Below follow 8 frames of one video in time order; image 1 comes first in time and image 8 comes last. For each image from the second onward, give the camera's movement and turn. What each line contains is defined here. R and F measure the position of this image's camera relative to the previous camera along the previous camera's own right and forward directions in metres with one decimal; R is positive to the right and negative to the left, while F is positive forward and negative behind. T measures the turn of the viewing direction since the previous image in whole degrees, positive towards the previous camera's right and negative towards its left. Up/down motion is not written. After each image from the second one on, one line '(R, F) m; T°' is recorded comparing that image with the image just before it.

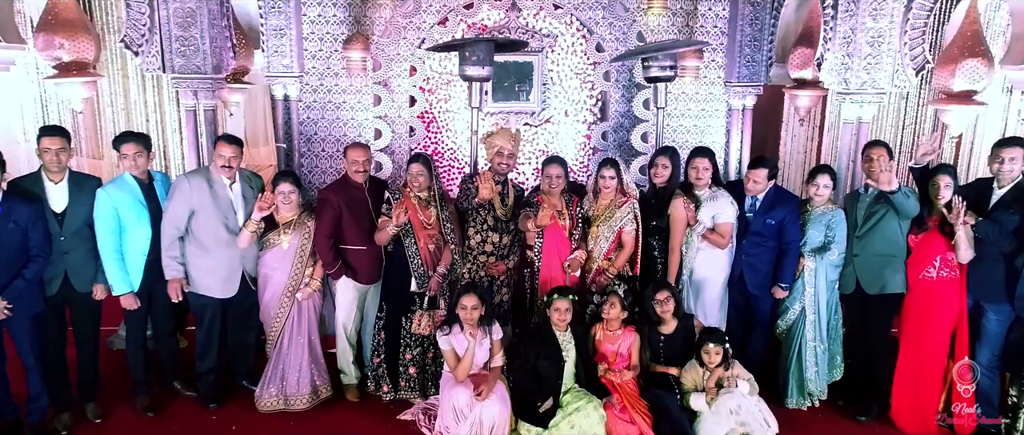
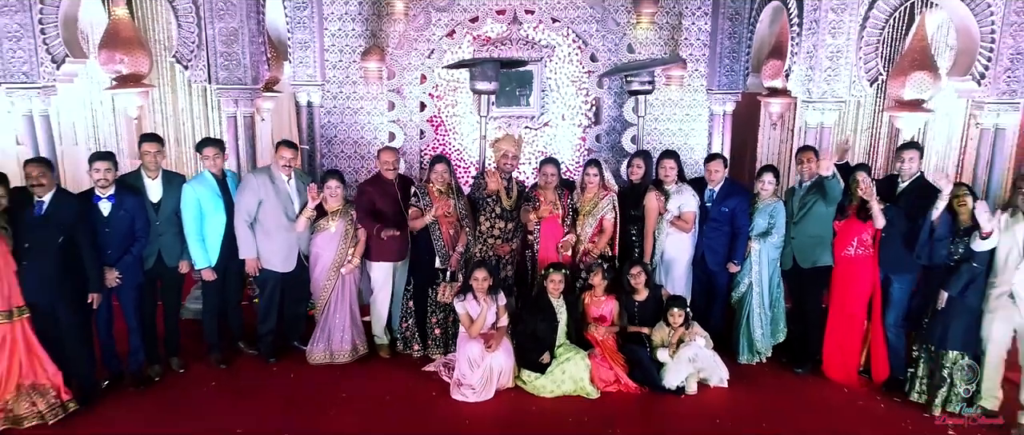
(0.0, -0.6) m; 0°
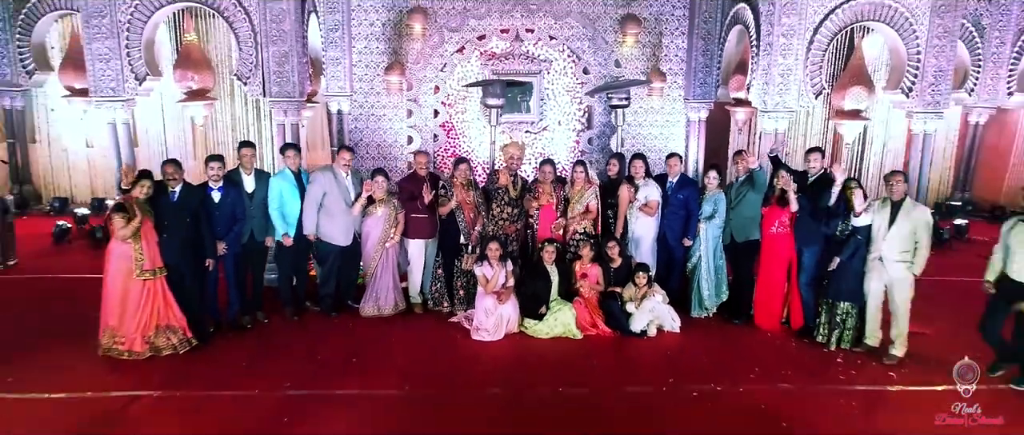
(0.0, -1.0) m; 0°
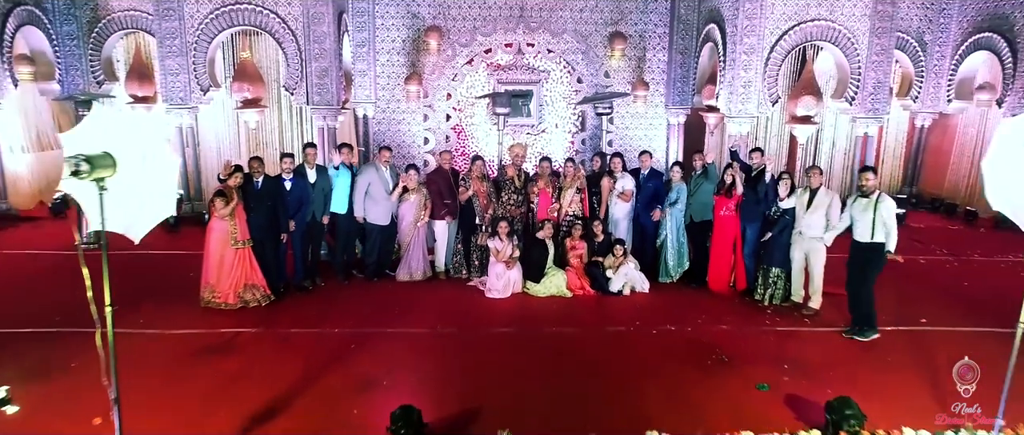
(0.0, -1.1) m; 0°
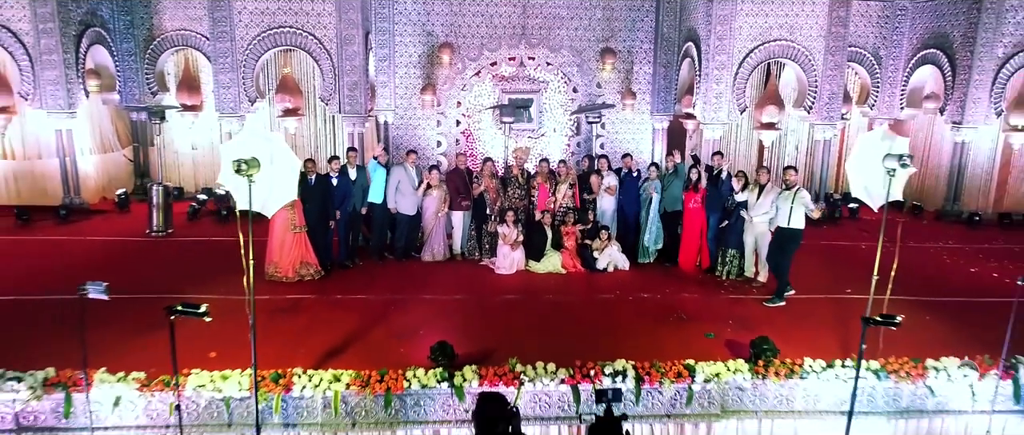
(0.0, -1.2) m; 0°
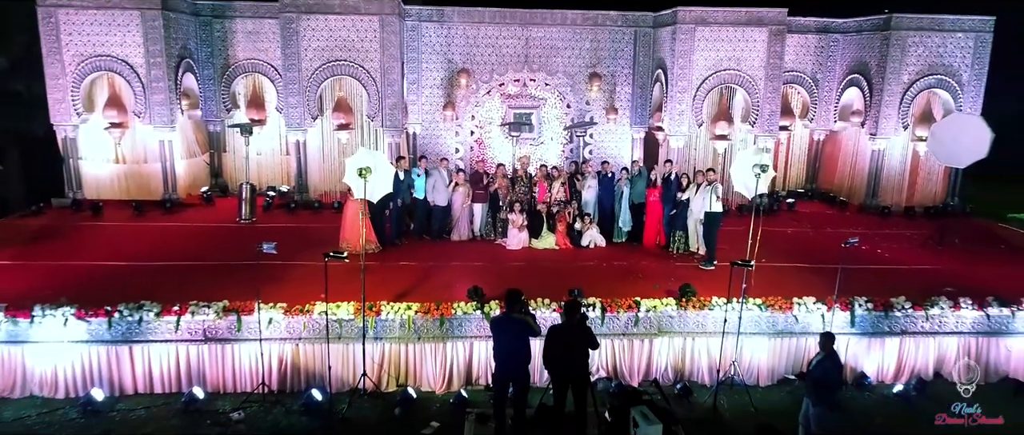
(-0.1, -2.3) m; 0°
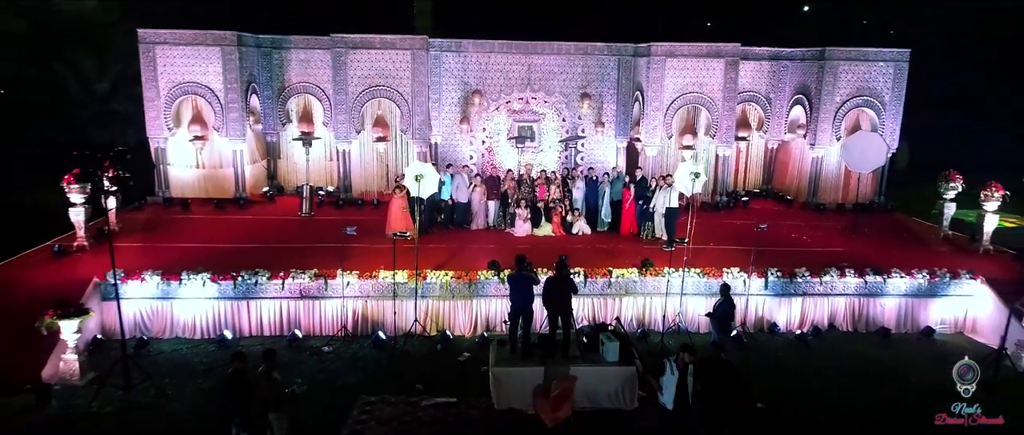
(-0.1, -2.5) m; 0°
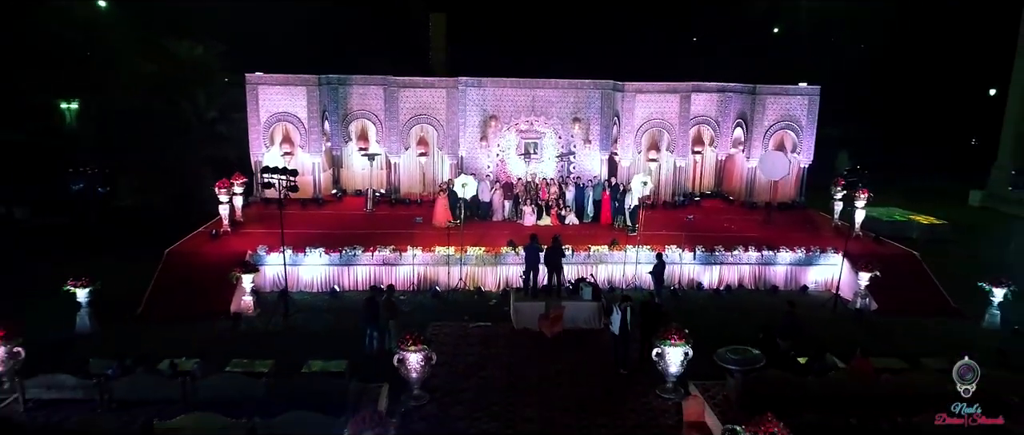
(-0.3, -4.4) m; 0°
